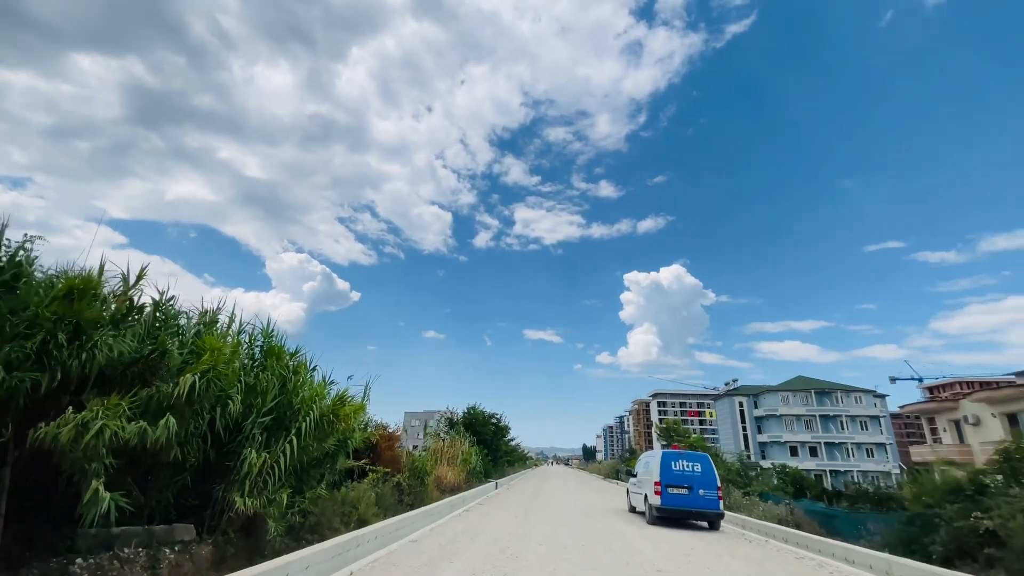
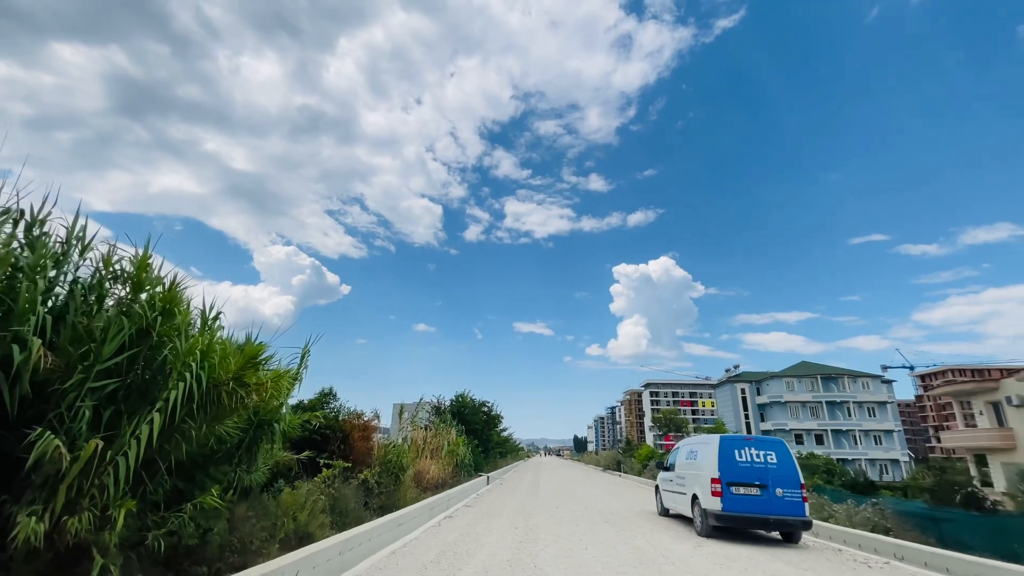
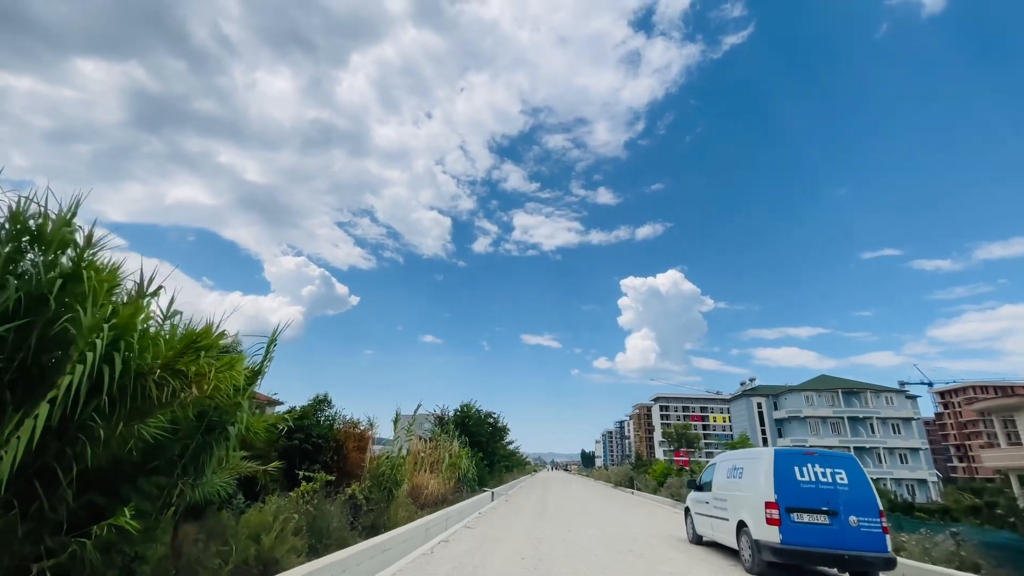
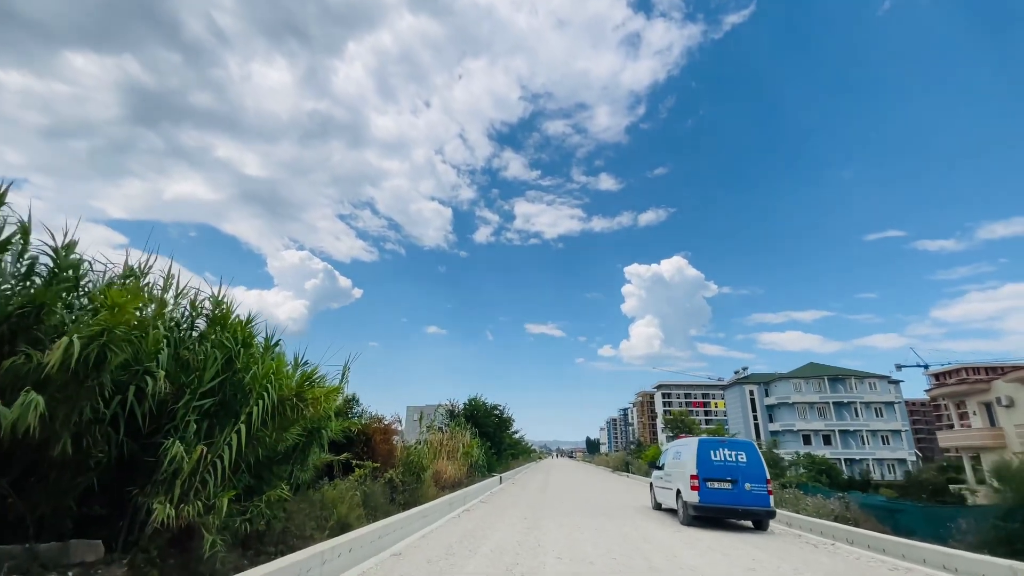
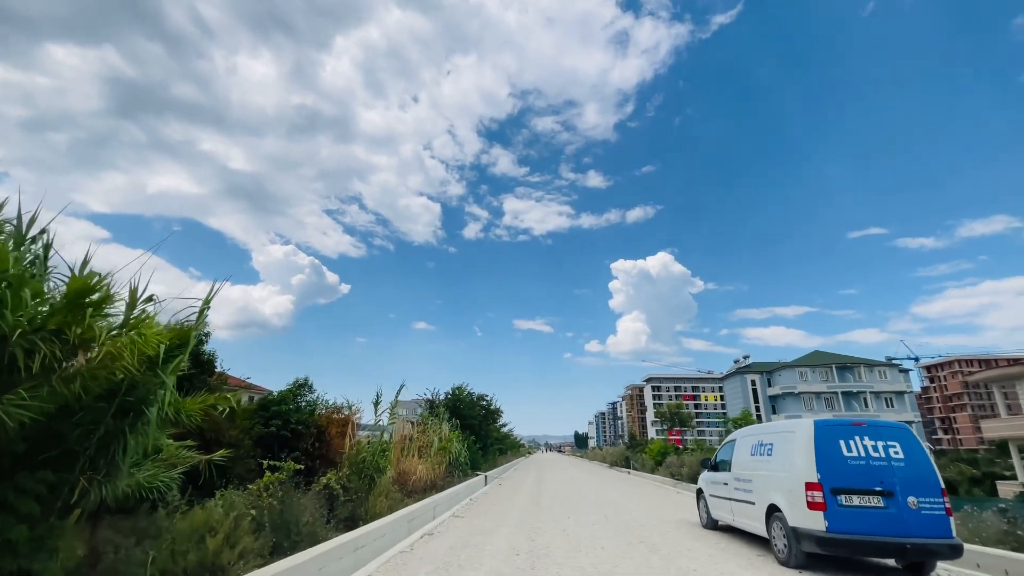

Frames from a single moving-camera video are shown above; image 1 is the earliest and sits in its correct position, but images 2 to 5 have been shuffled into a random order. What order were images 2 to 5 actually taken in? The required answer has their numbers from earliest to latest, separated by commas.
4, 2, 3, 5
